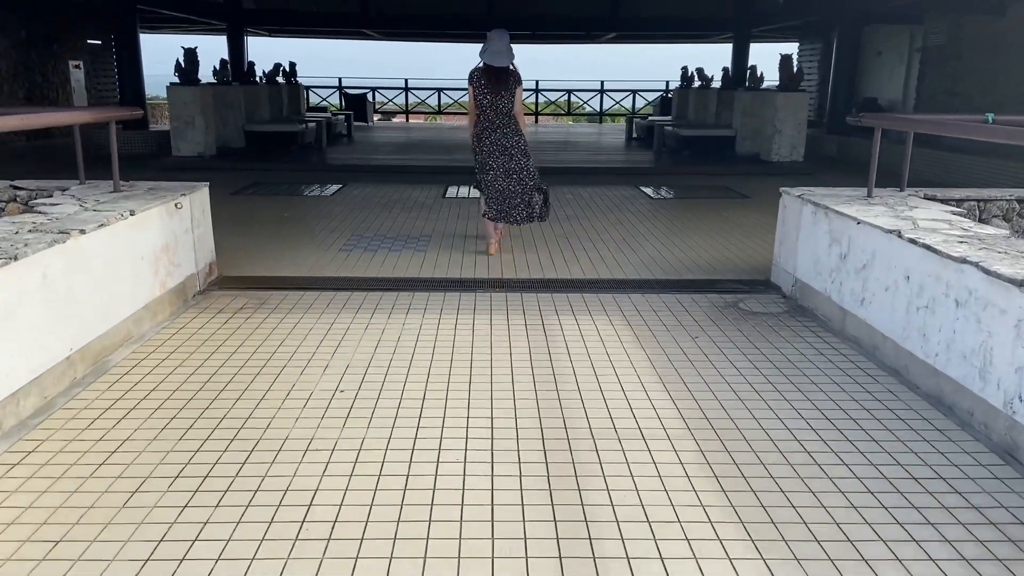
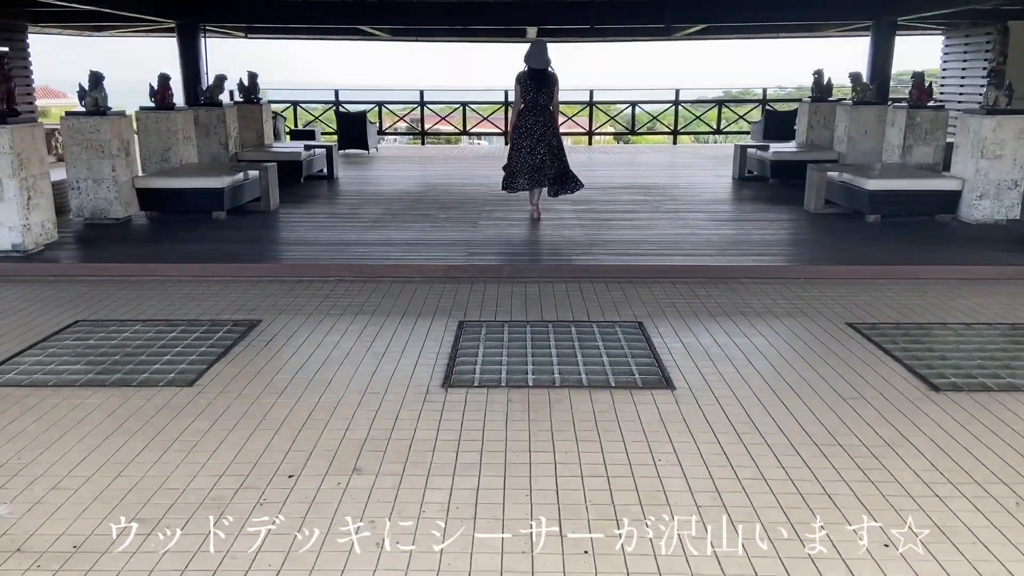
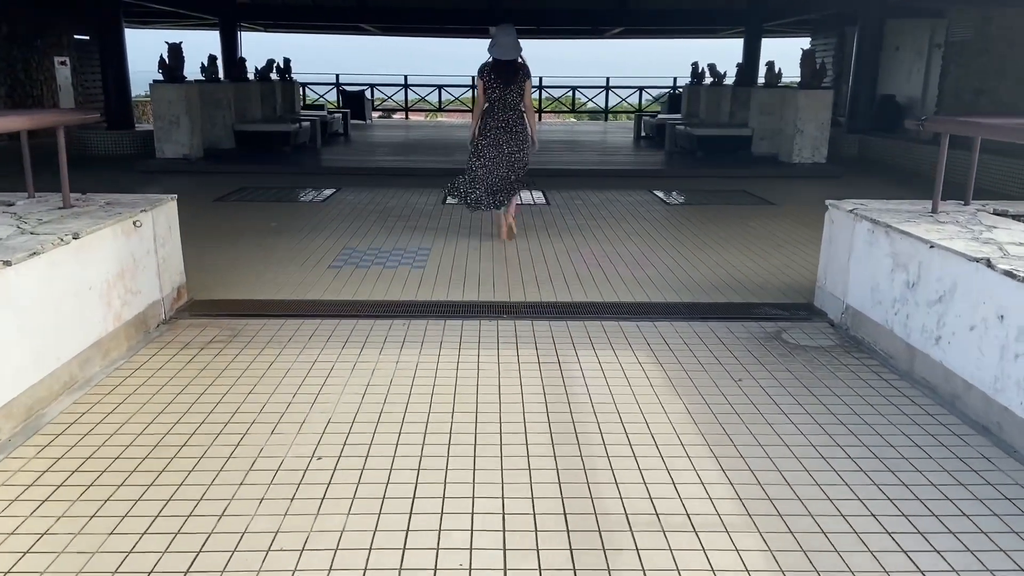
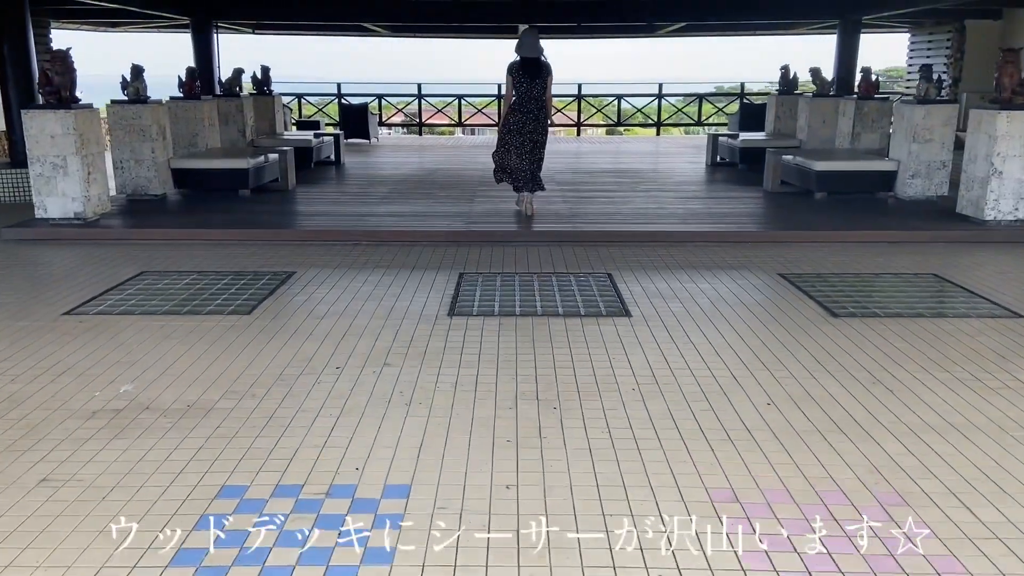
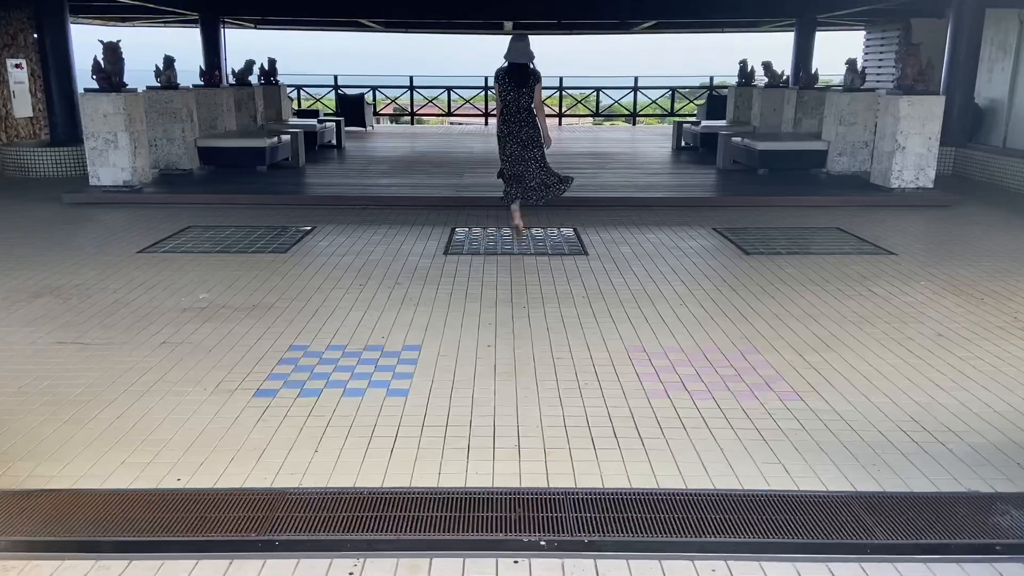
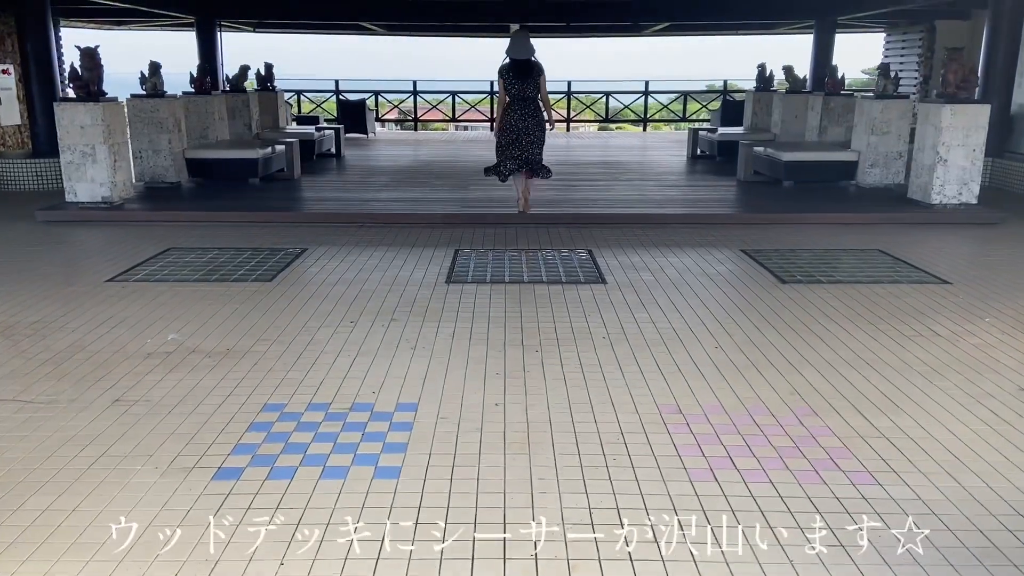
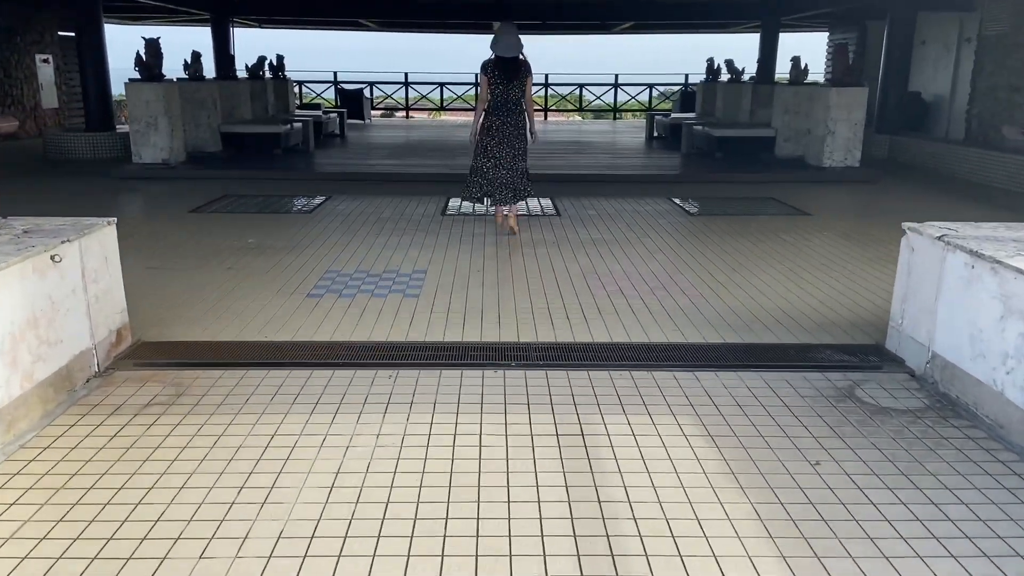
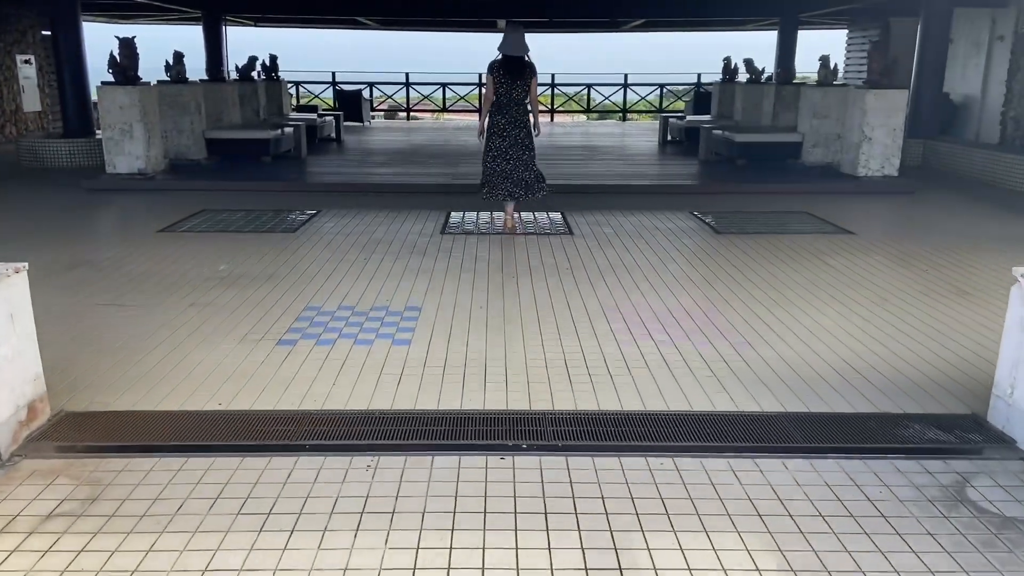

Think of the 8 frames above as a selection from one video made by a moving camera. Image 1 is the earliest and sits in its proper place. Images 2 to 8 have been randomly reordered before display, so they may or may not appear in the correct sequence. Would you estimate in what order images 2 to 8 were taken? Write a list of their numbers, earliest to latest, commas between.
3, 7, 8, 5, 6, 4, 2
